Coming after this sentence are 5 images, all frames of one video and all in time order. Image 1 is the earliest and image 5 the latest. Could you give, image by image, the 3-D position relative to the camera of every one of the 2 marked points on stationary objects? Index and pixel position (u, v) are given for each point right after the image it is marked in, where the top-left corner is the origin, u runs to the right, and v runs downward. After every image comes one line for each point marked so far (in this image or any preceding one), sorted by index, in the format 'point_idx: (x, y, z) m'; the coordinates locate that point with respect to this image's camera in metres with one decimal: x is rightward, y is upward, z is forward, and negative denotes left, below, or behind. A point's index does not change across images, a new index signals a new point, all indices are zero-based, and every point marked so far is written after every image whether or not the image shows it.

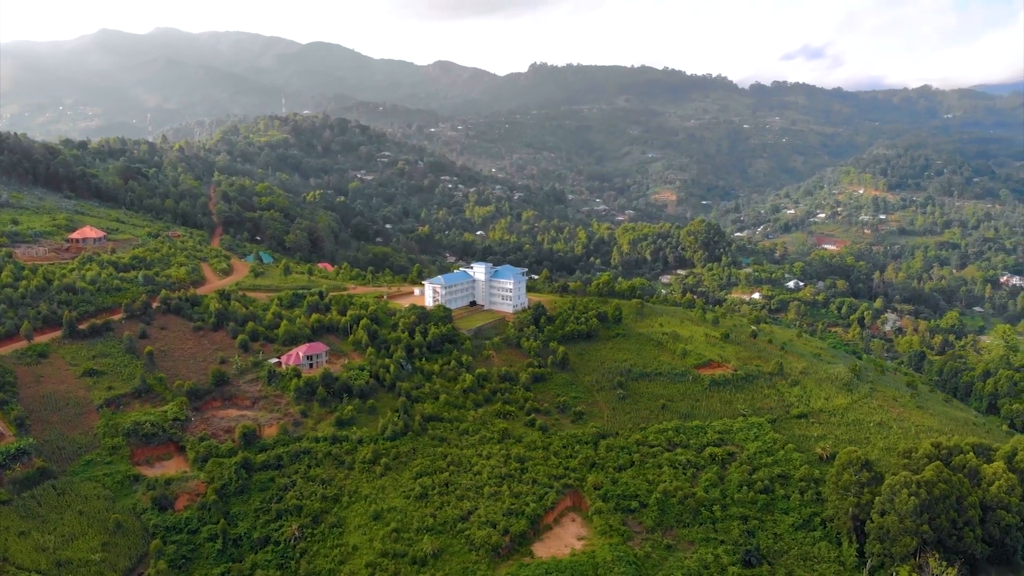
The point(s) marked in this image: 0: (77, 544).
0: (-12.3, -7.3, +19.4) m
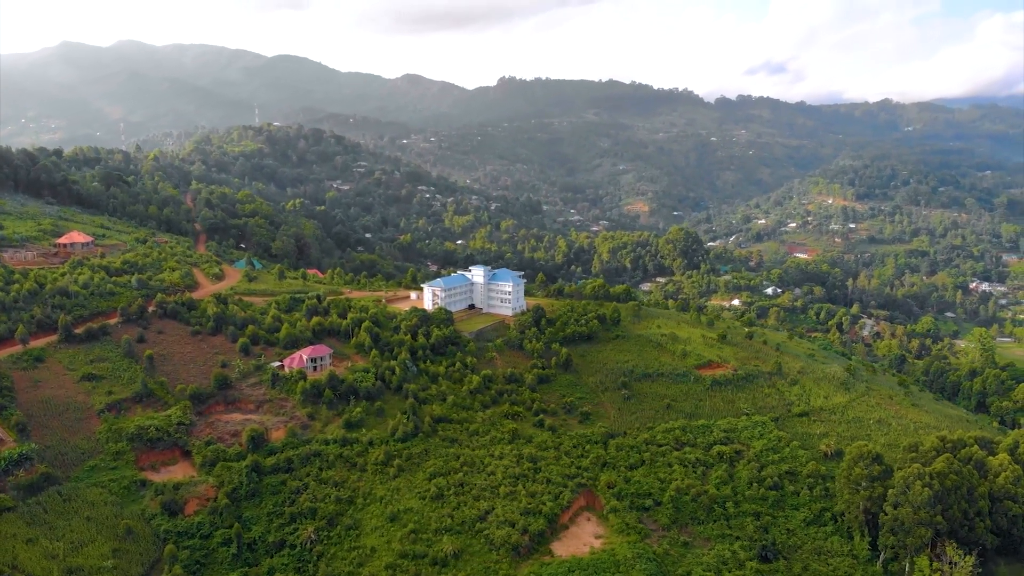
0: (-11.7, -7.2, +18.7) m
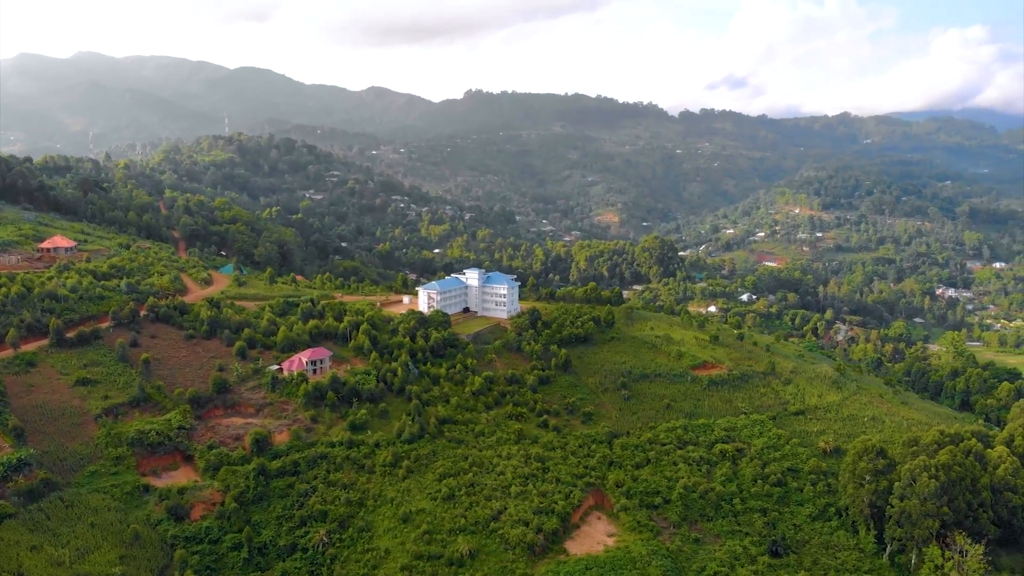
0: (-11.1, -7.2, +18.1) m
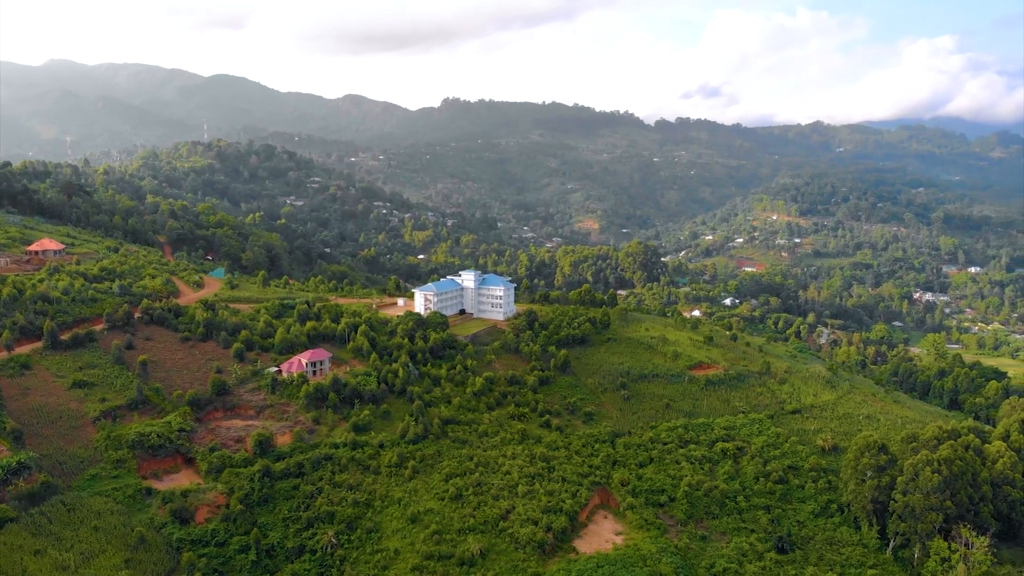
0: (-10.8, -7.1, +17.7) m
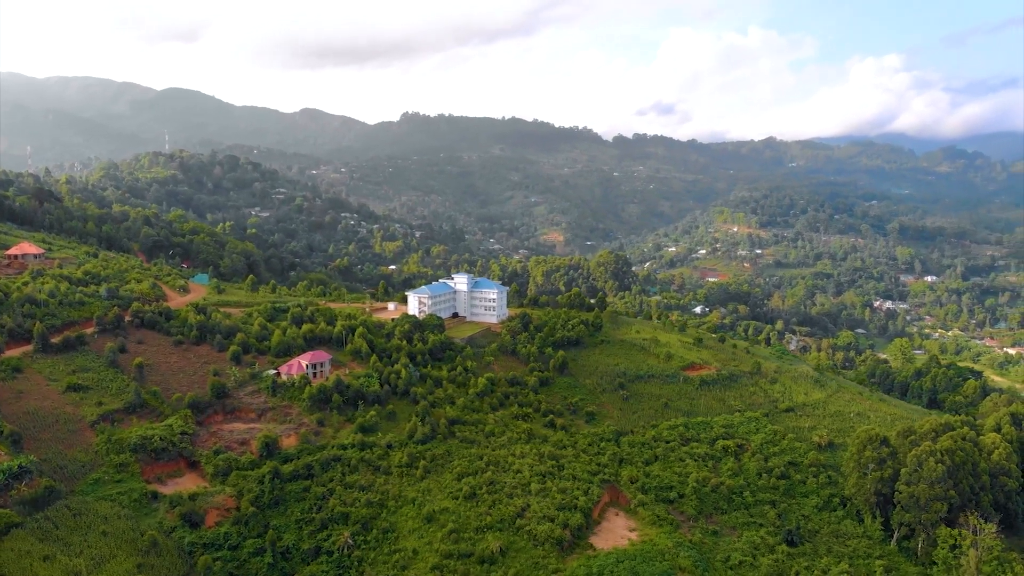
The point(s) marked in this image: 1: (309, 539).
0: (-10.1, -7.0, +17.1) m
1: (-5.9, -7.3, +19.7) m
